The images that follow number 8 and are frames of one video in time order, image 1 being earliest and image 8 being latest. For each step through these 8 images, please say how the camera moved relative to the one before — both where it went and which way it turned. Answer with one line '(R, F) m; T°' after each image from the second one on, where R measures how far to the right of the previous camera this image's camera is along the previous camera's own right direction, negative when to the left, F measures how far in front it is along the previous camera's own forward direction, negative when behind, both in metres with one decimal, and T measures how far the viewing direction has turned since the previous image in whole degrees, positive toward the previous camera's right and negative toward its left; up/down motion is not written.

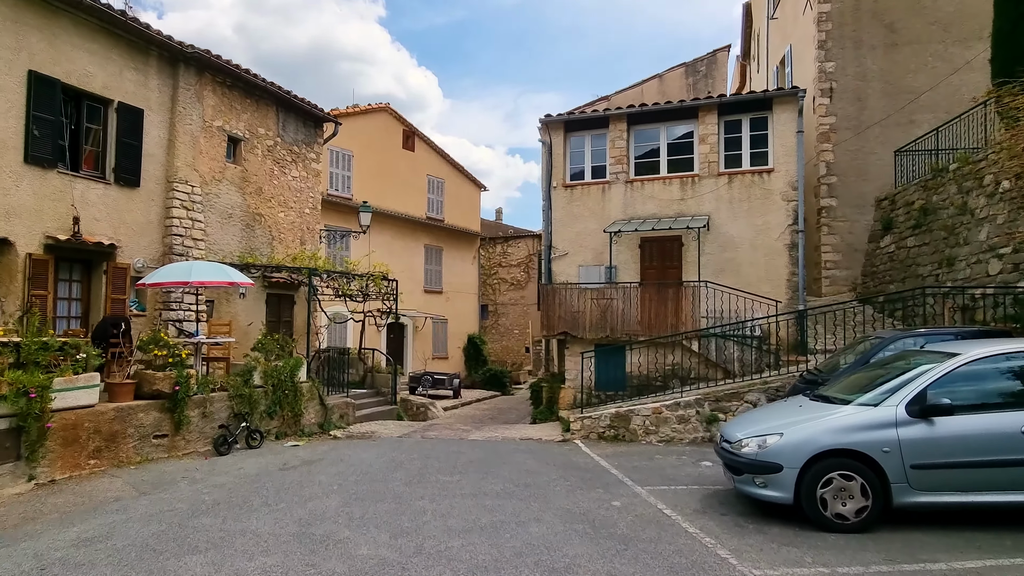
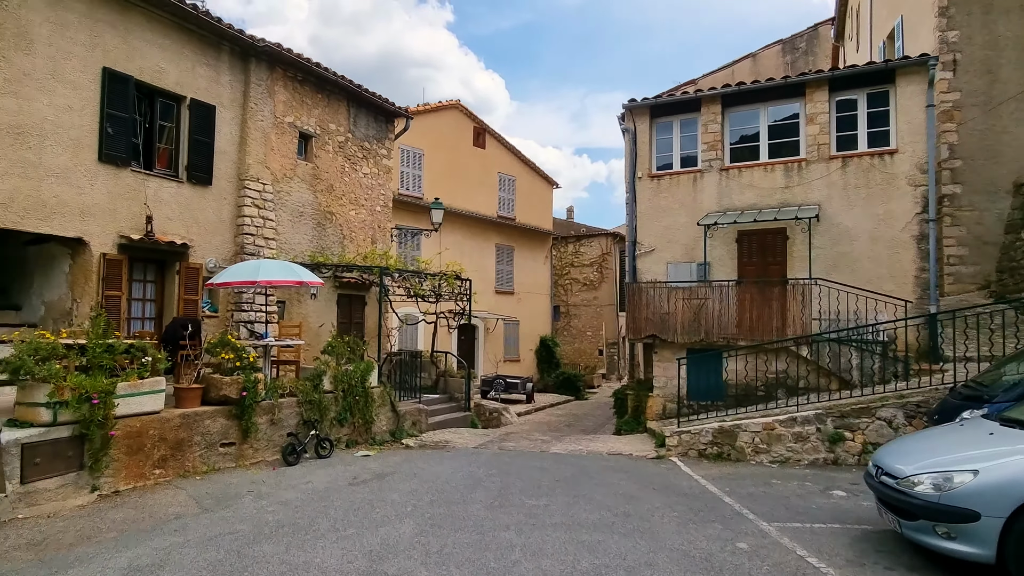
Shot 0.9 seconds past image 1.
(-0.2, +0.8) m; -6°
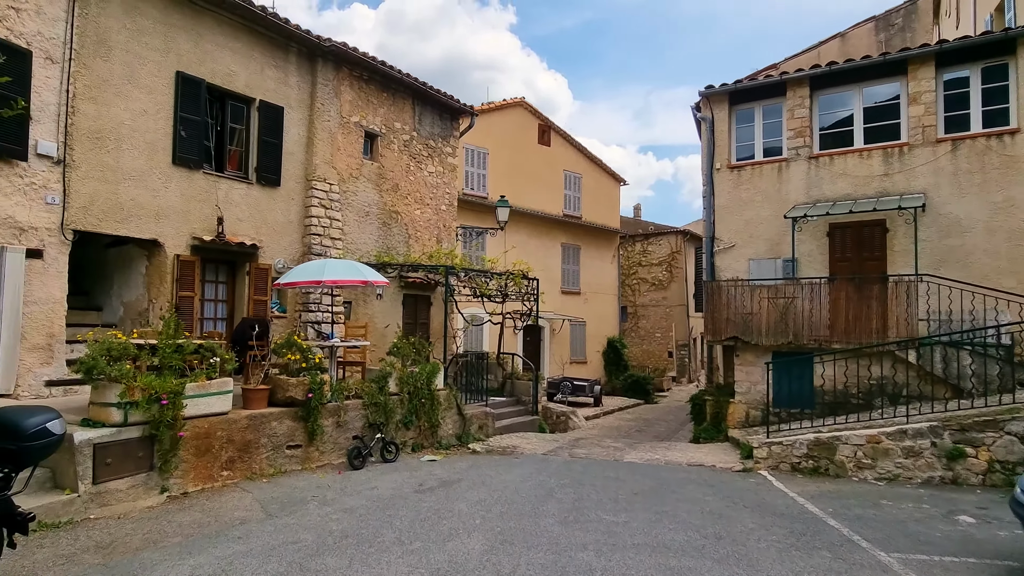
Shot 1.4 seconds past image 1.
(-0.1, +0.4) m; -6°
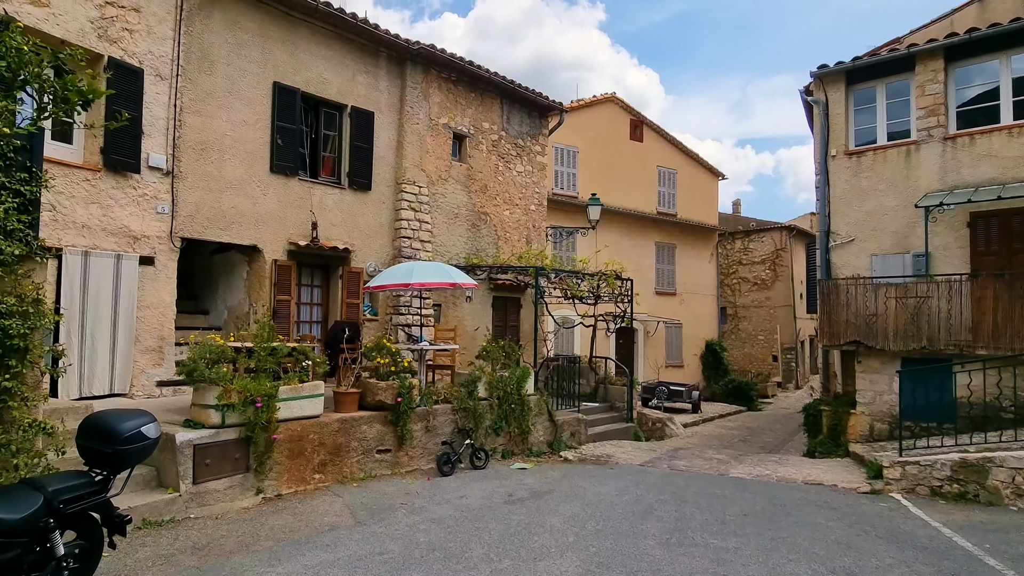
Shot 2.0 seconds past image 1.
(0.0, +0.3) m; -8°
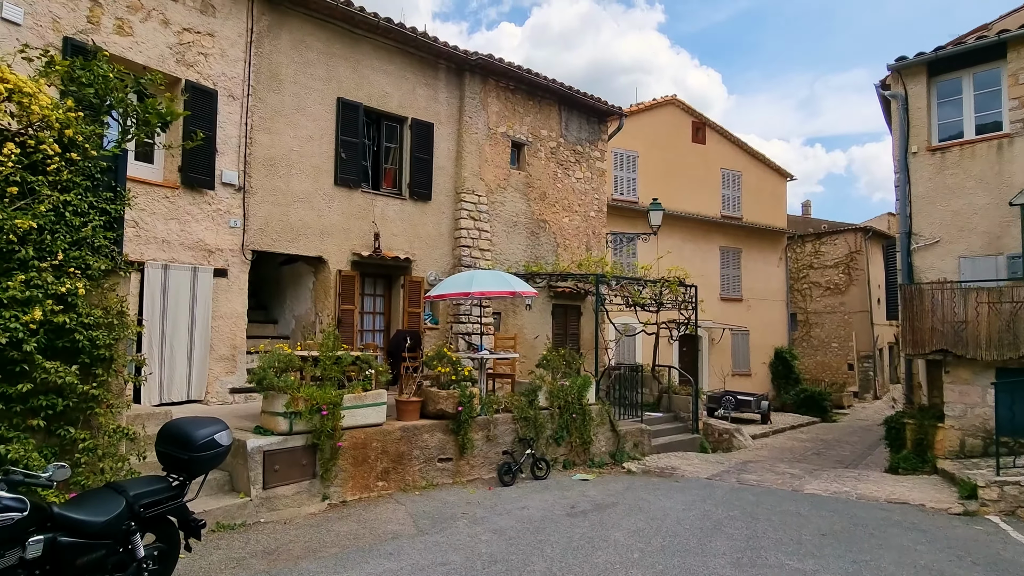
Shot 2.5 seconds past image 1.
(0.0, +0.1) m; -6°
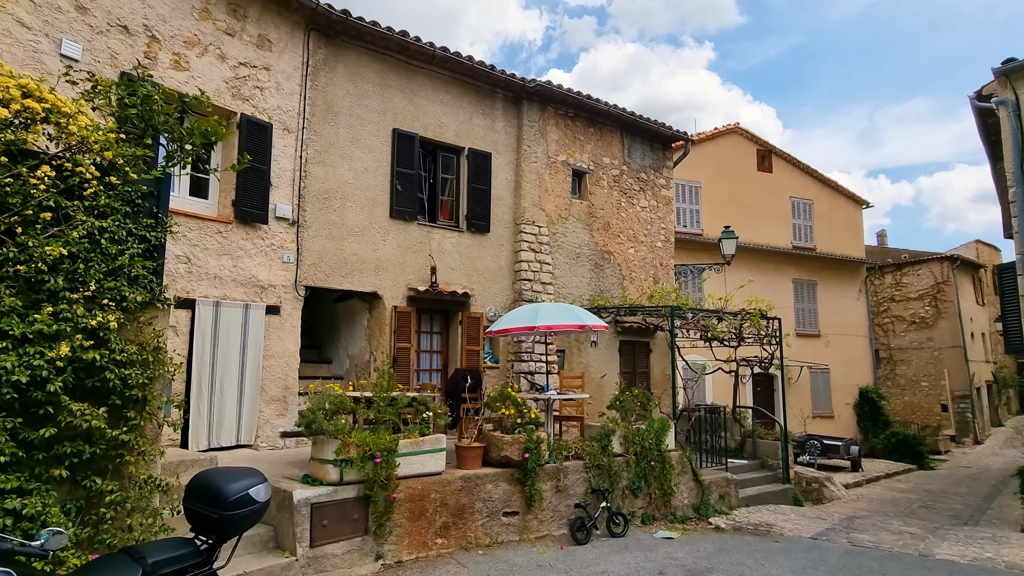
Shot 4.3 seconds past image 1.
(-0.1, +0.6) m; -5°
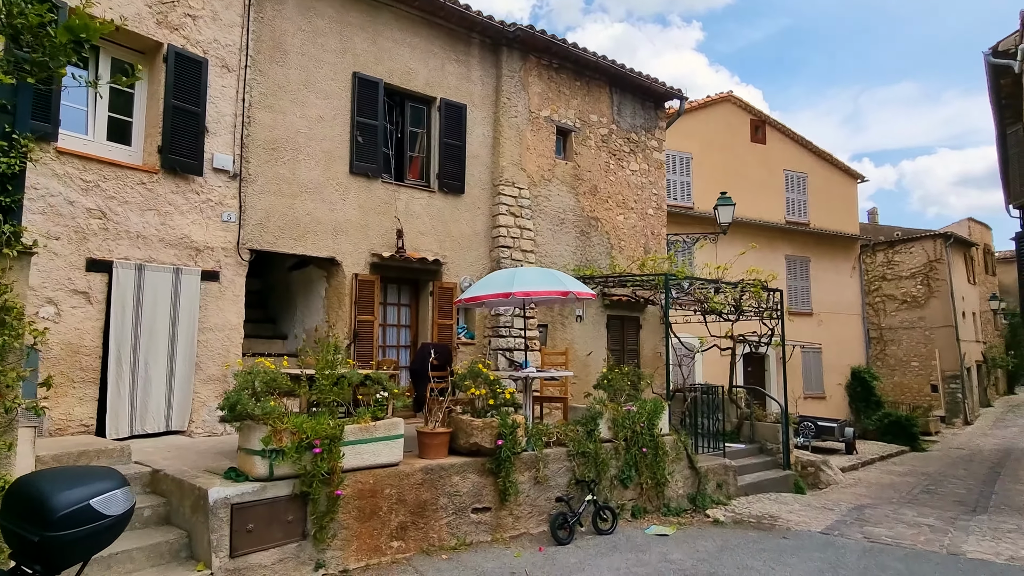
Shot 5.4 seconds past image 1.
(+0.1, +0.9) m; +1°
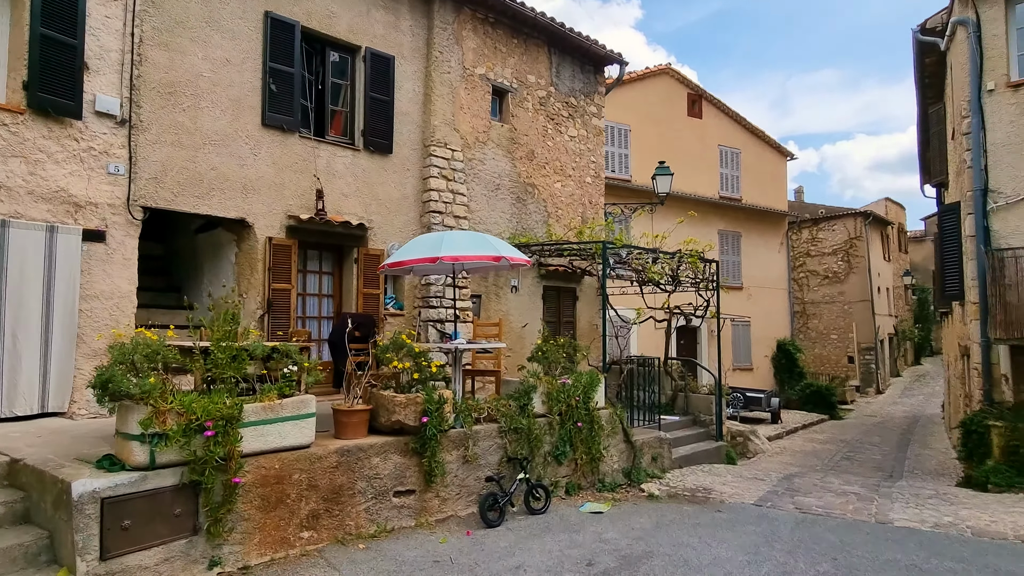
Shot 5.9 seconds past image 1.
(+0.1, +0.4) m; +6°
